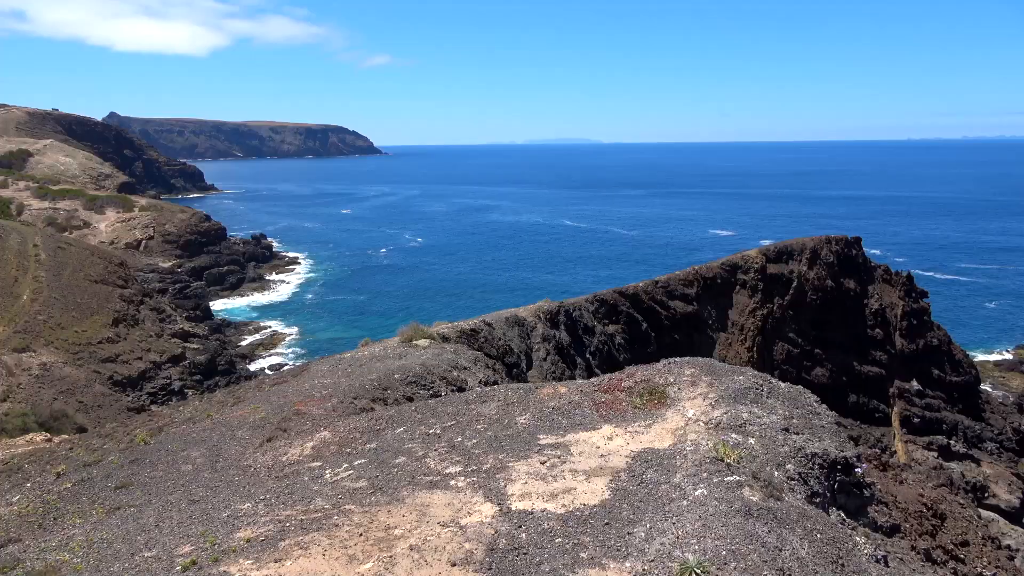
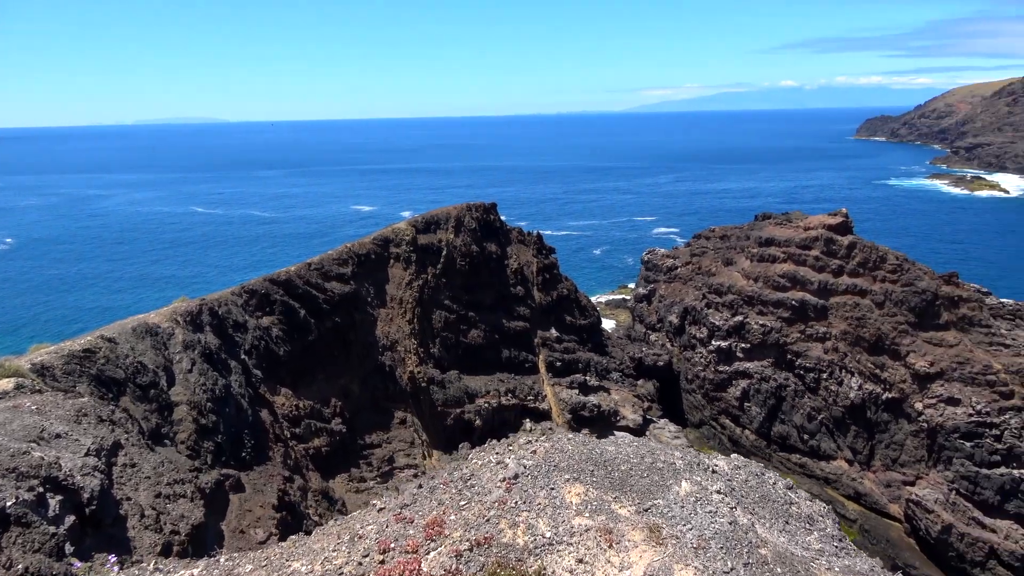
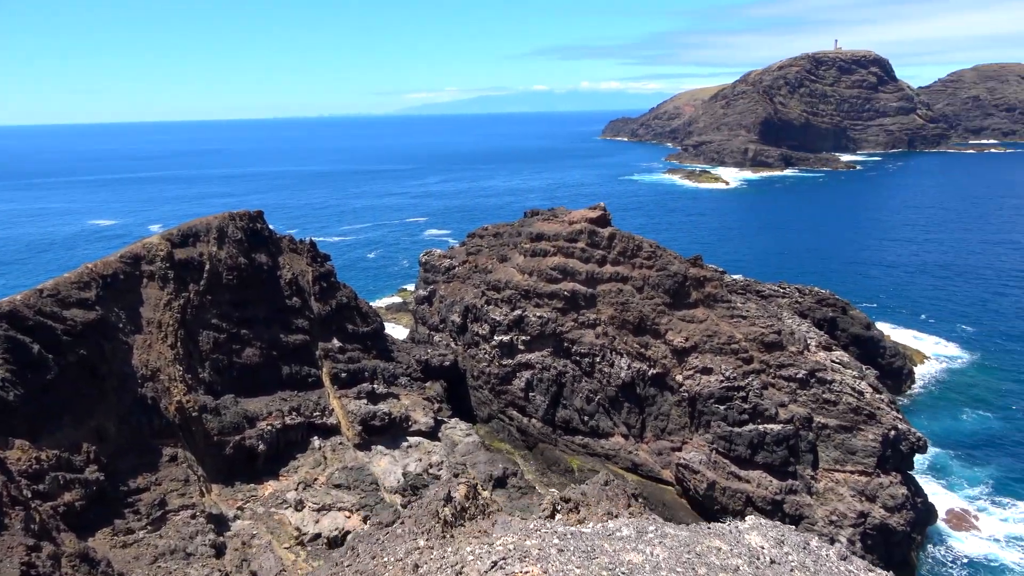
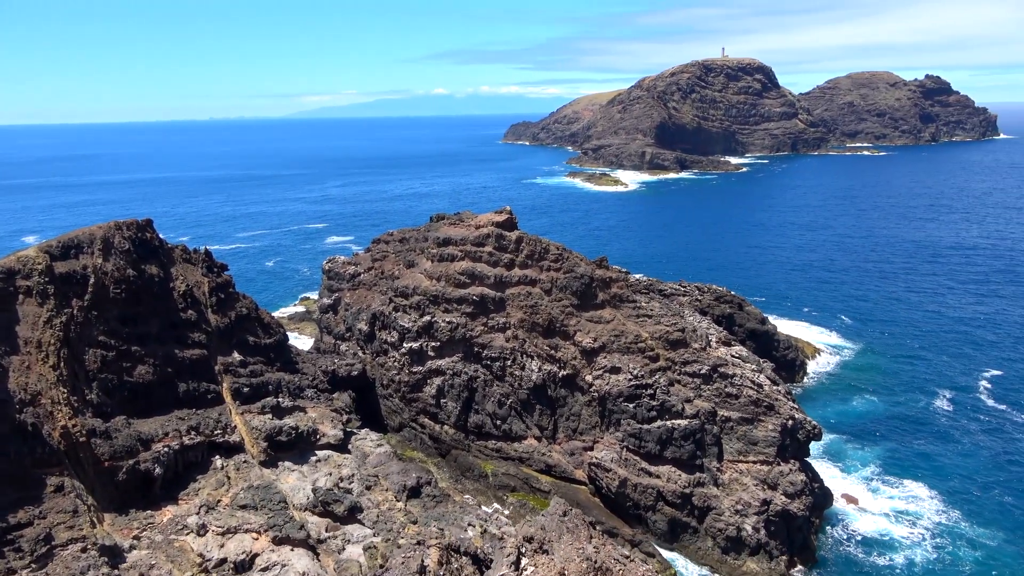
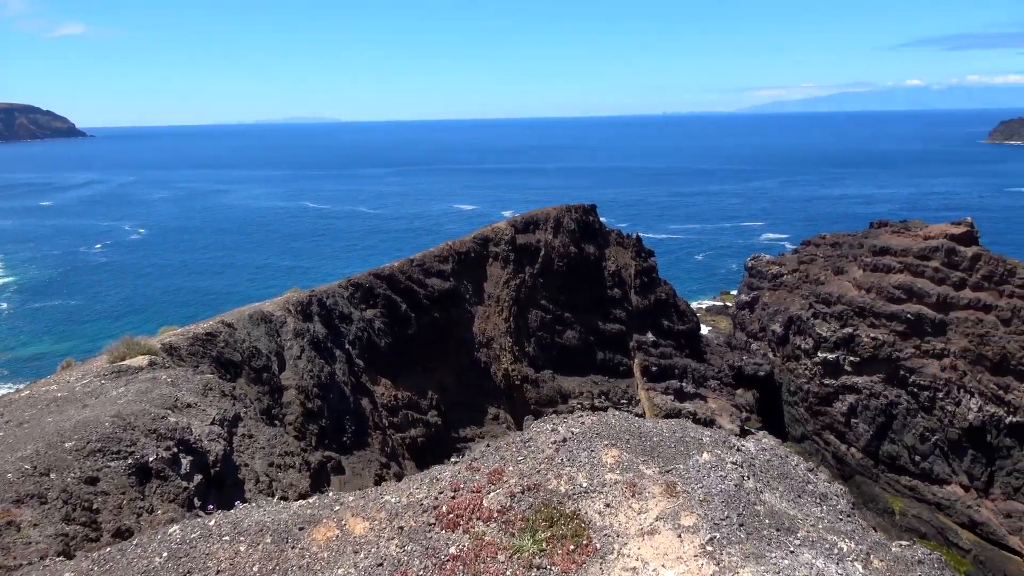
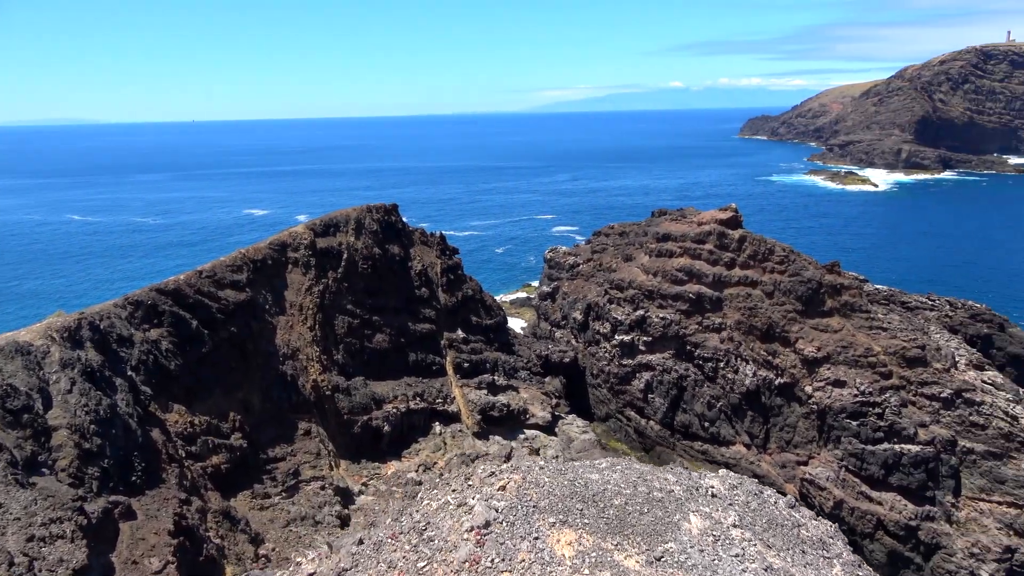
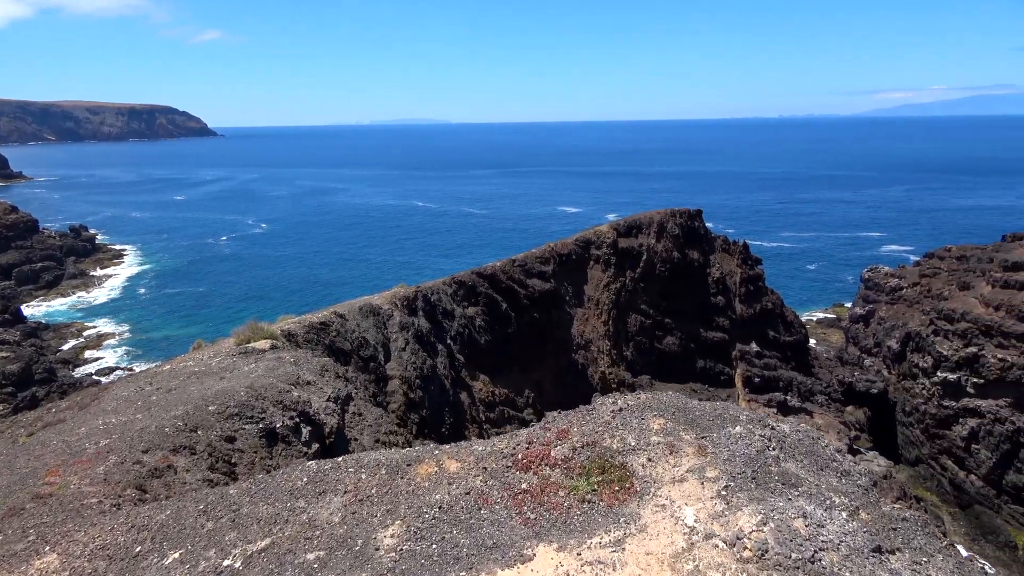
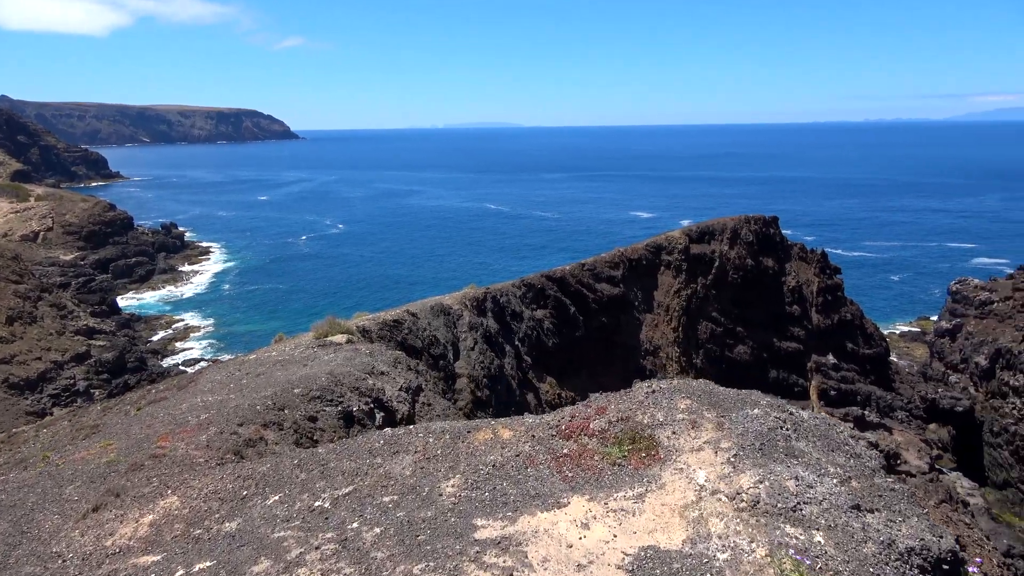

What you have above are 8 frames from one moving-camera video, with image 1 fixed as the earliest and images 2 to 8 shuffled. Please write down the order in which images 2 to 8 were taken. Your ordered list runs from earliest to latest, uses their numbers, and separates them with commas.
8, 7, 5, 2, 6, 3, 4
